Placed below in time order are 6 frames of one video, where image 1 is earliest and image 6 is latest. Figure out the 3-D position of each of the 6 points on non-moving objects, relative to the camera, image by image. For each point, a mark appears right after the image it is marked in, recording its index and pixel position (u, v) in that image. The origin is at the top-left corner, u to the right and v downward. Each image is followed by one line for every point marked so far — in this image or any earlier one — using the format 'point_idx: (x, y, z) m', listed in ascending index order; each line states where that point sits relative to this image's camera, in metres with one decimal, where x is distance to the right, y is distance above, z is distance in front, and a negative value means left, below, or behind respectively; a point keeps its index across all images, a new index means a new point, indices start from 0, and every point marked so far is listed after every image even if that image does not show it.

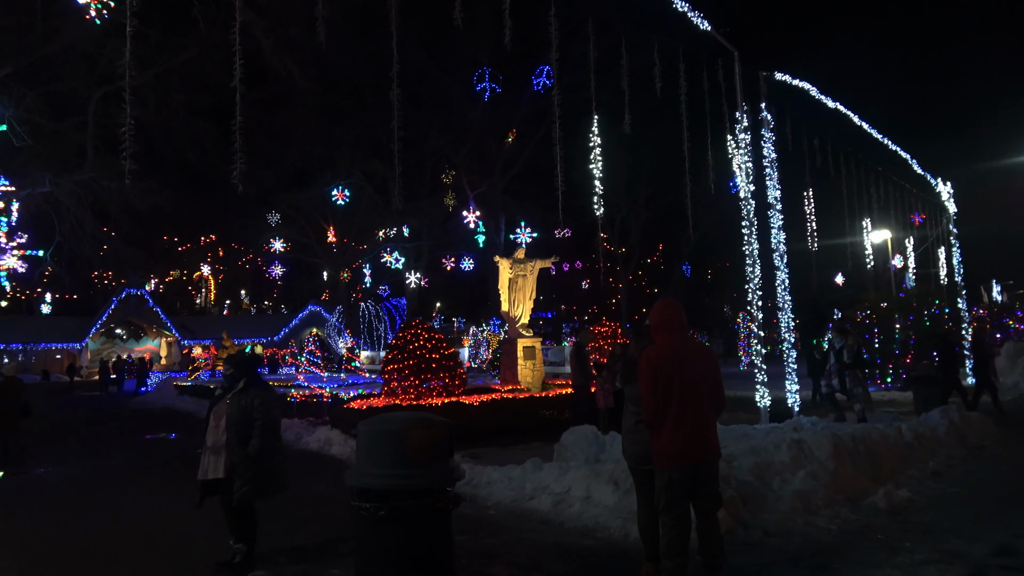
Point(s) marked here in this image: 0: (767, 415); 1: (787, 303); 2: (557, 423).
0: (+3.8, -1.9, +10.9) m
1: (+4.3, -0.2, +11.5) m
2: (+0.9, -2.7, +15.0) m
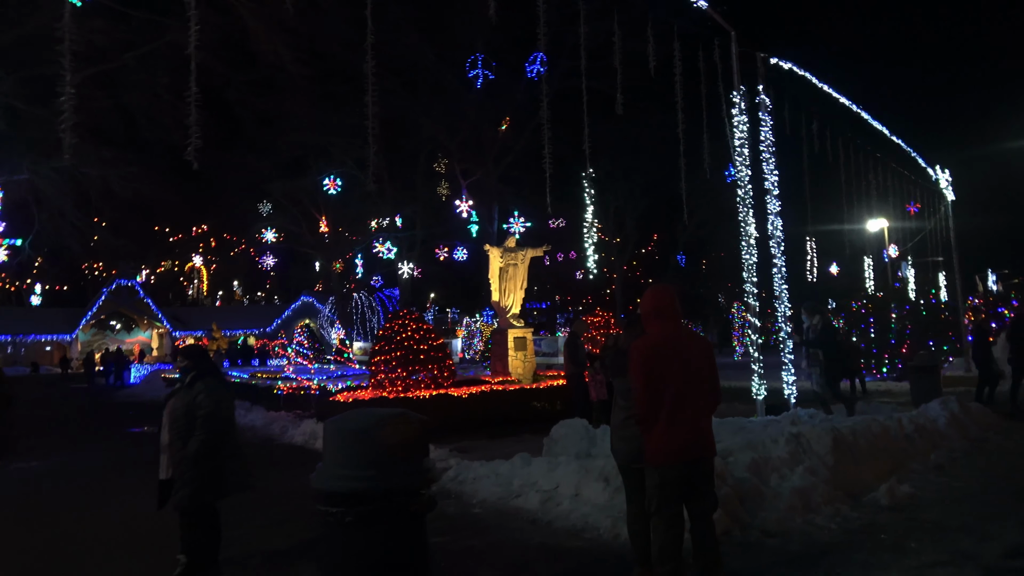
0: (+3.6, -1.7, +10.6) m
1: (+4.1, -0.1, +11.2) m
2: (+0.7, -2.5, +14.7) m
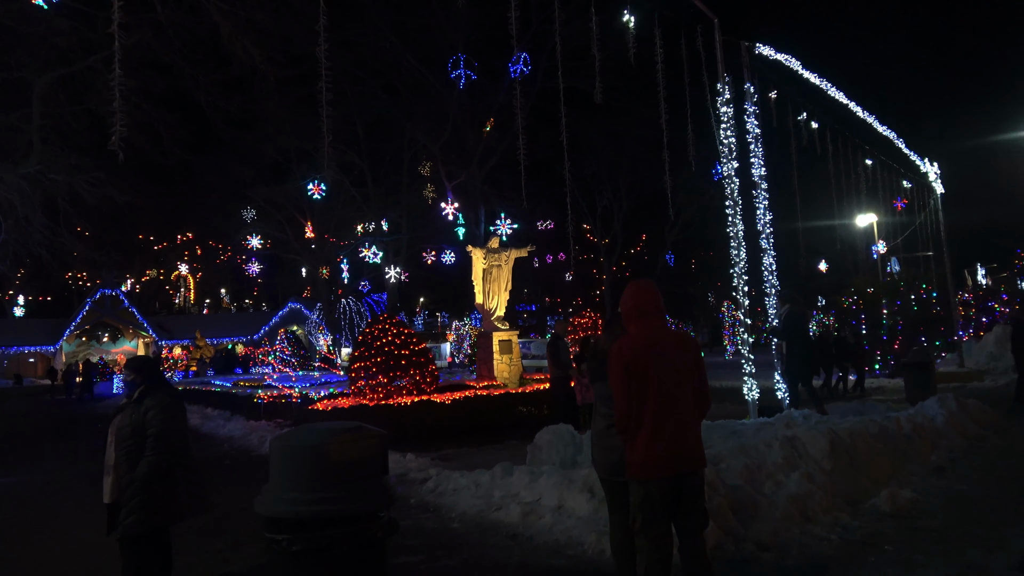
0: (+3.4, -1.7, +10.2) m
1: (+3.9, 0.0, +10.8) m
2: (+0.4, -2.5, +14.3) m
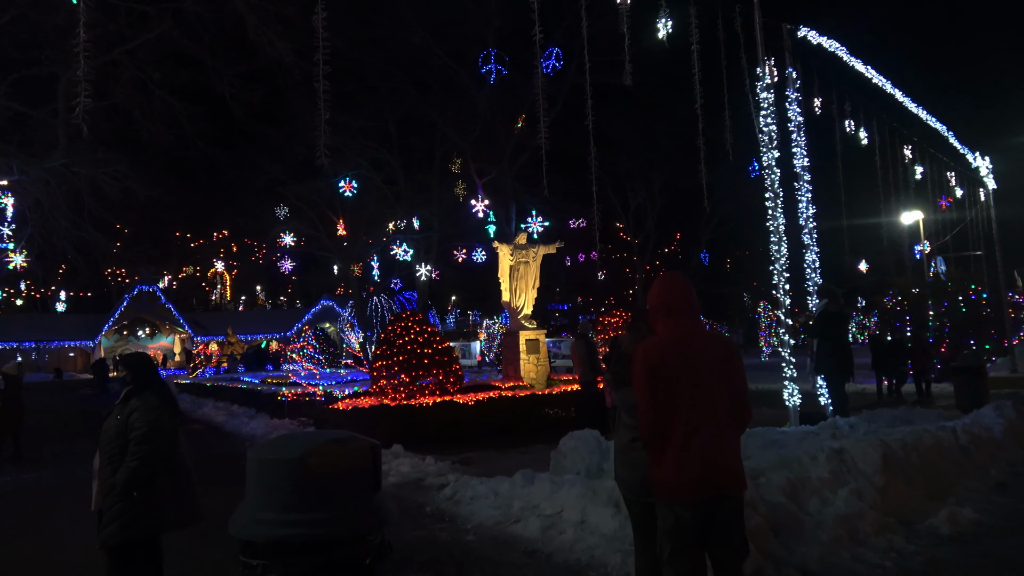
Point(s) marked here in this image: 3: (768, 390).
0: (+3.7, -1.6, +9.5) m
1: (+4.2, 0.0, +10.2) m
2: (+0.9, -2.5, +13.8) m
3: (+6.5, -2.6, +18.7) m
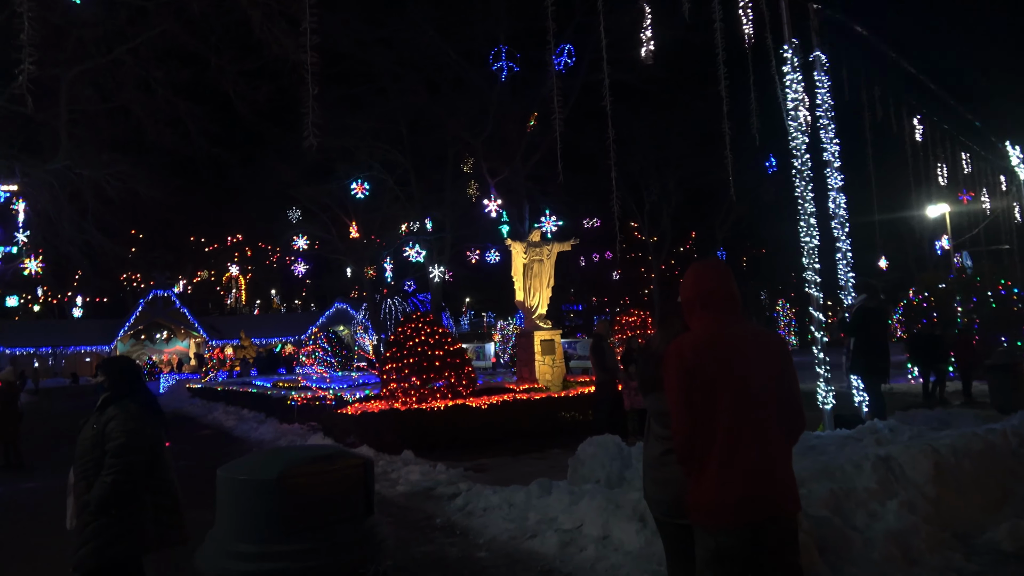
0: (+3.8, -1.6, +9.0) m
1: (+4.4, +0.1, +9.6) m
2: (+1.2, -2.5, +13.2) m
3: (+6.8, -2.5, +18.0) m
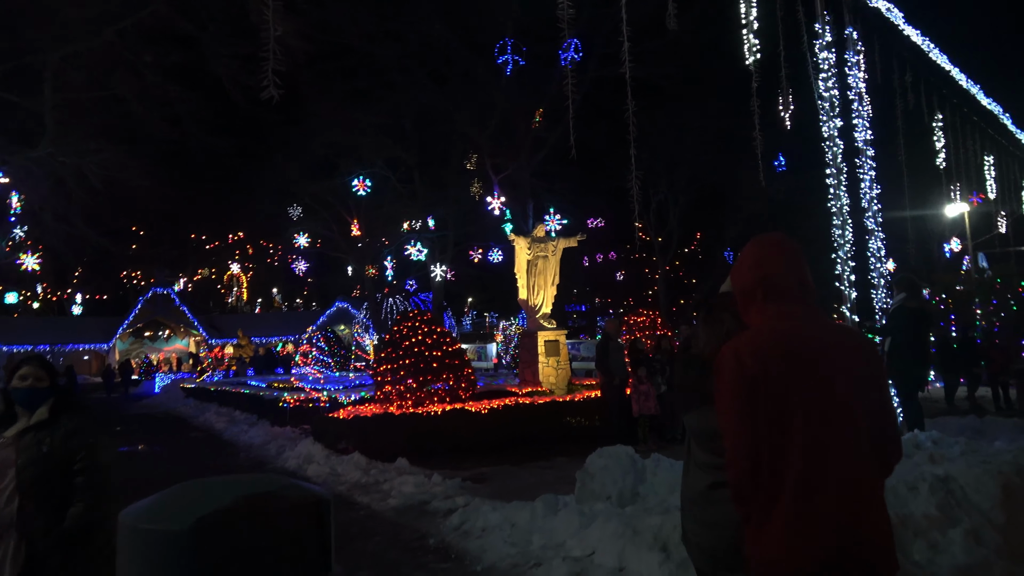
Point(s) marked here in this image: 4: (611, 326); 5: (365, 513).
0: (+3.9, -1.5, +8.2) m
1: (+4.4, +0.1, +8.8) m
2: (+1.2, -2.4, +12.5) m
3: (+6.9, -2.5, +17.3) m
4: (+1.5, -0.6, +11.4) m
5: (-1.6, -2.4, +7.9) m
